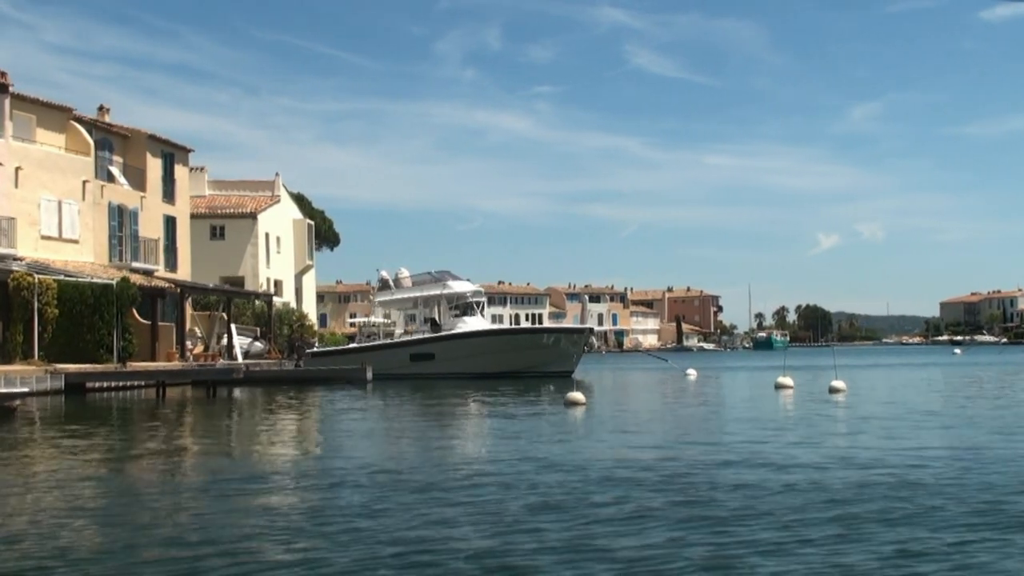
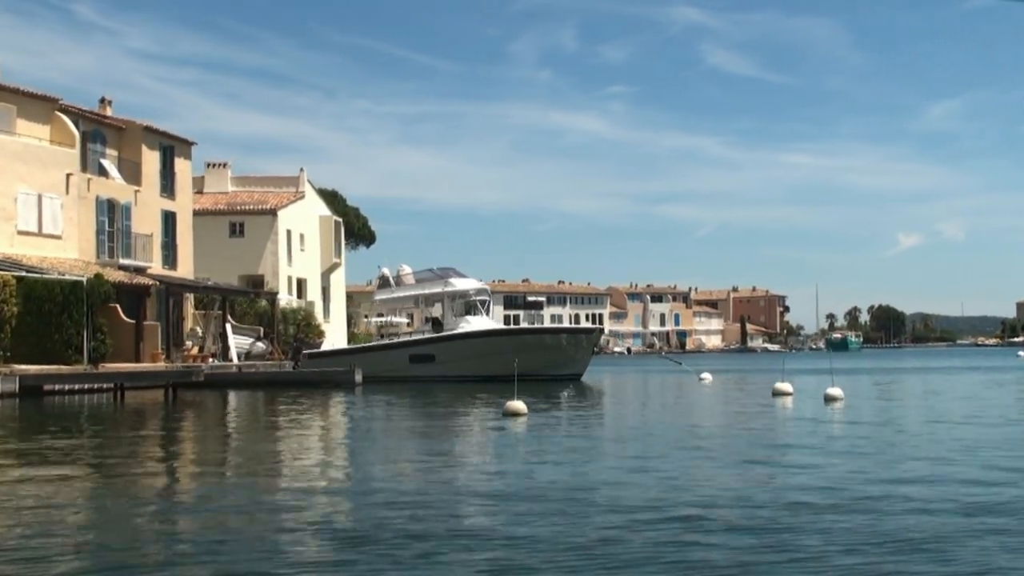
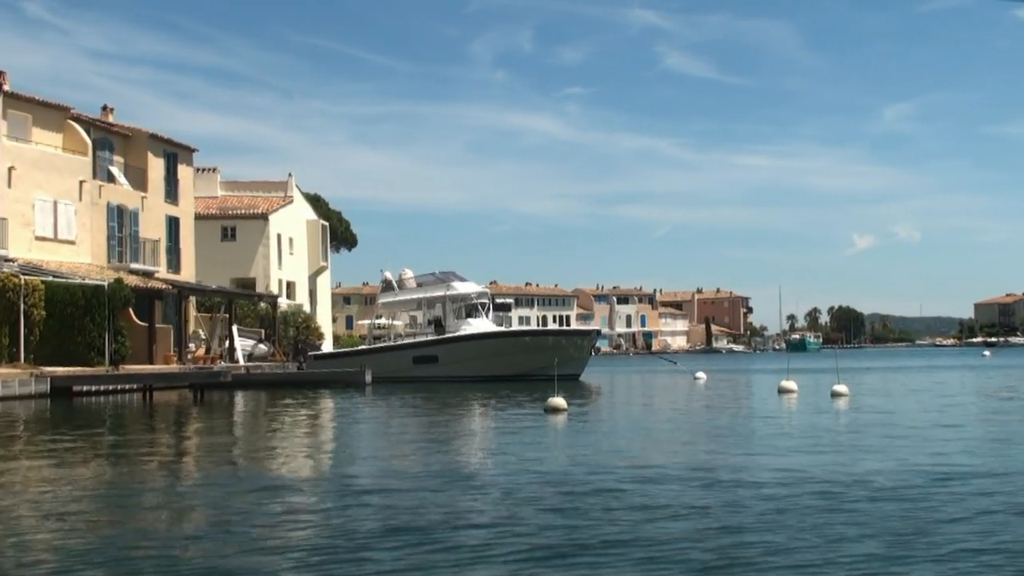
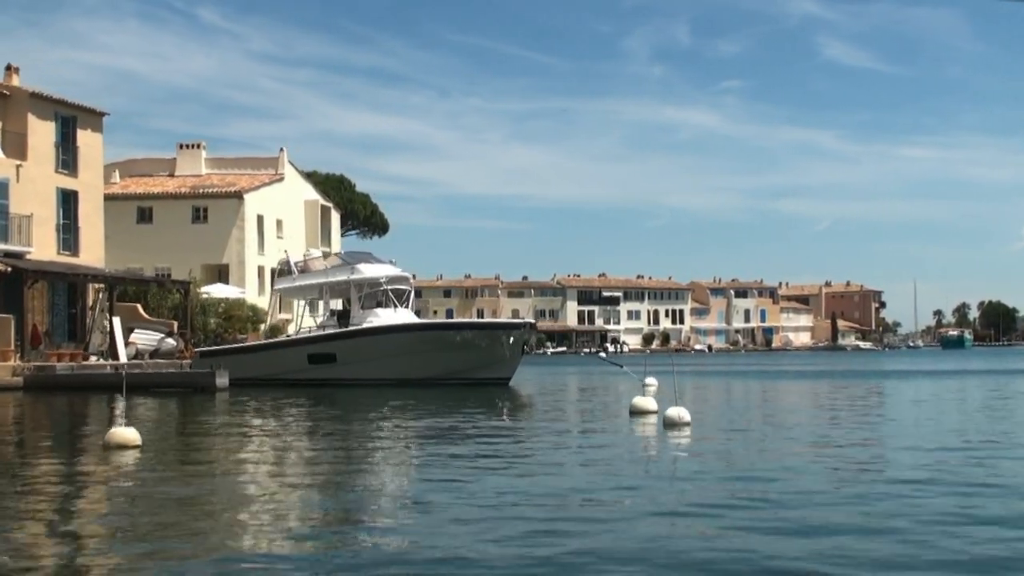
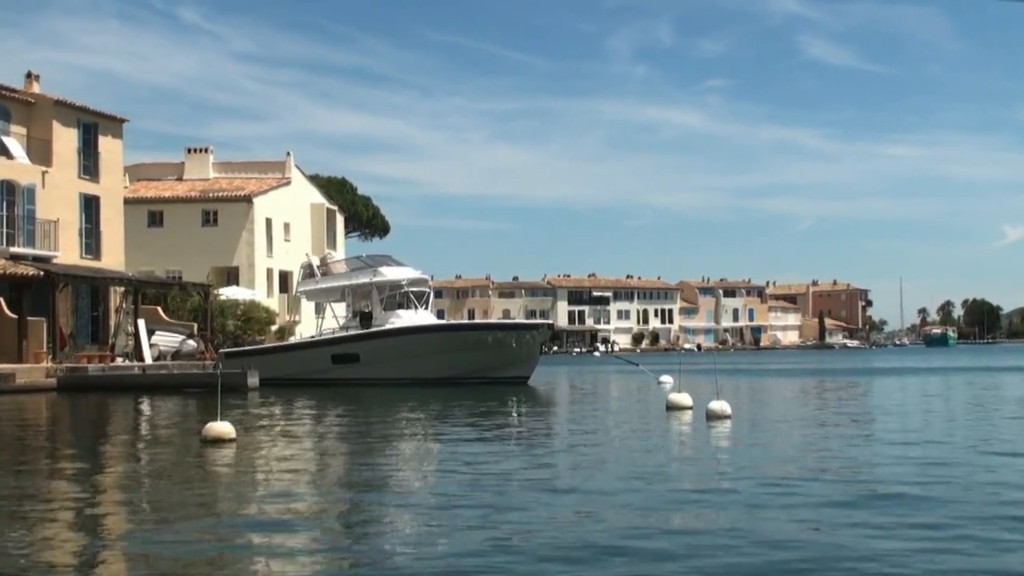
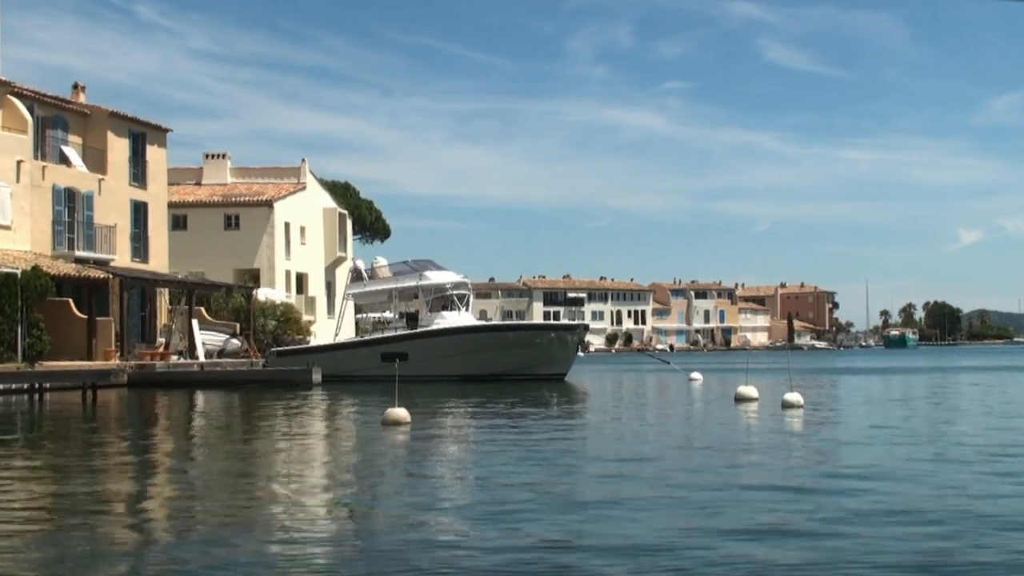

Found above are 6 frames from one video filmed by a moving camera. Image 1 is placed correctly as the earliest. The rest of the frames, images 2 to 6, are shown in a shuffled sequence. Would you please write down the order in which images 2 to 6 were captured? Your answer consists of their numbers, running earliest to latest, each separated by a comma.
3, 2, 6, 5, 4
